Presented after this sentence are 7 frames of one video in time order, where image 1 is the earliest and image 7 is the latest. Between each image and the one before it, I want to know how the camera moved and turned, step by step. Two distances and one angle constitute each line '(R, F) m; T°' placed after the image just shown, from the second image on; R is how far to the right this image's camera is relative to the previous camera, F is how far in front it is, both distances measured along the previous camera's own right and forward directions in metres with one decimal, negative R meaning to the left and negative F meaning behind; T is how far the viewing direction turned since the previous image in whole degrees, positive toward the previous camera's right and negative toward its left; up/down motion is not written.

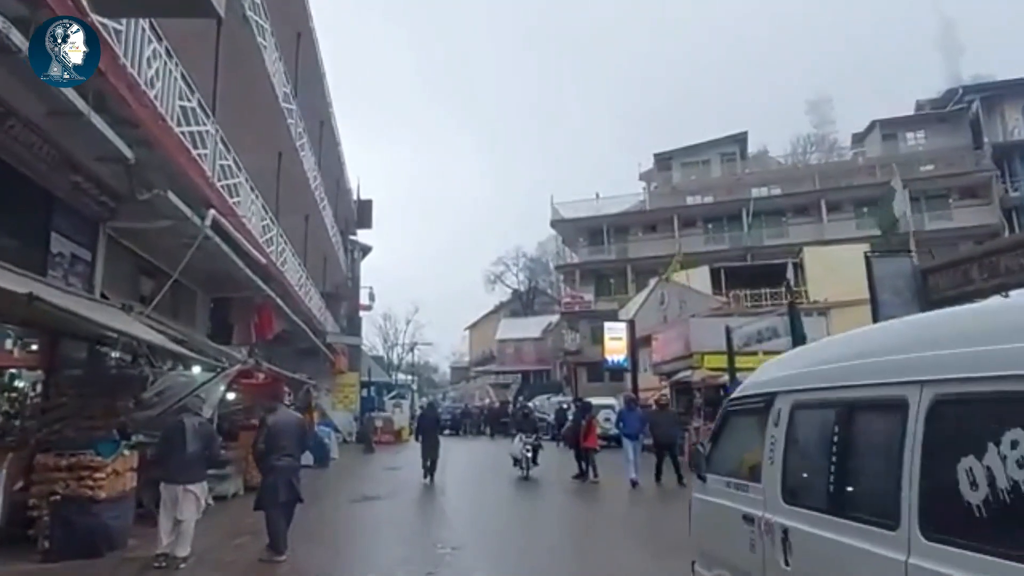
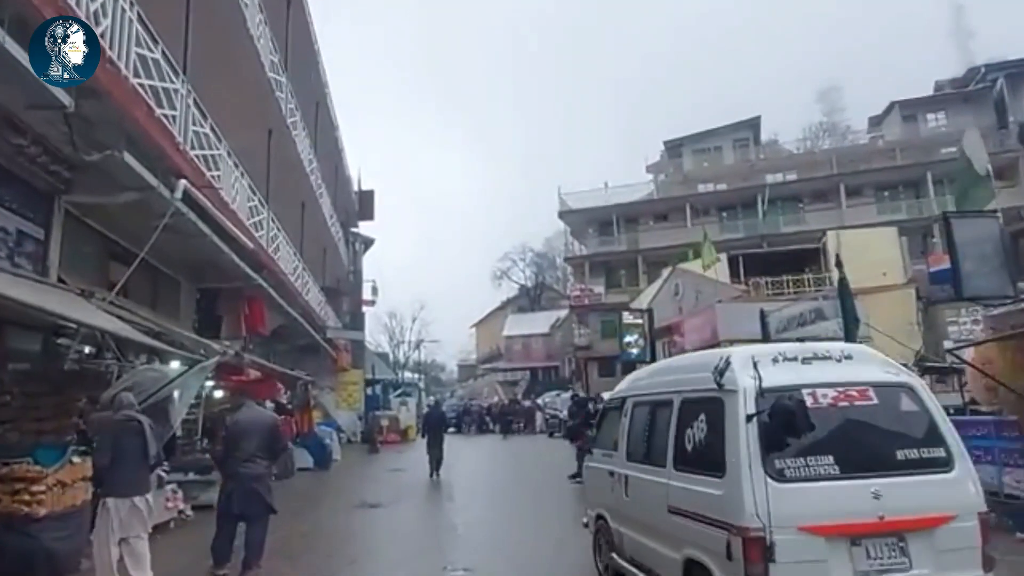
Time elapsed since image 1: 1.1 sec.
(-0.1, +1.6) m; 0°
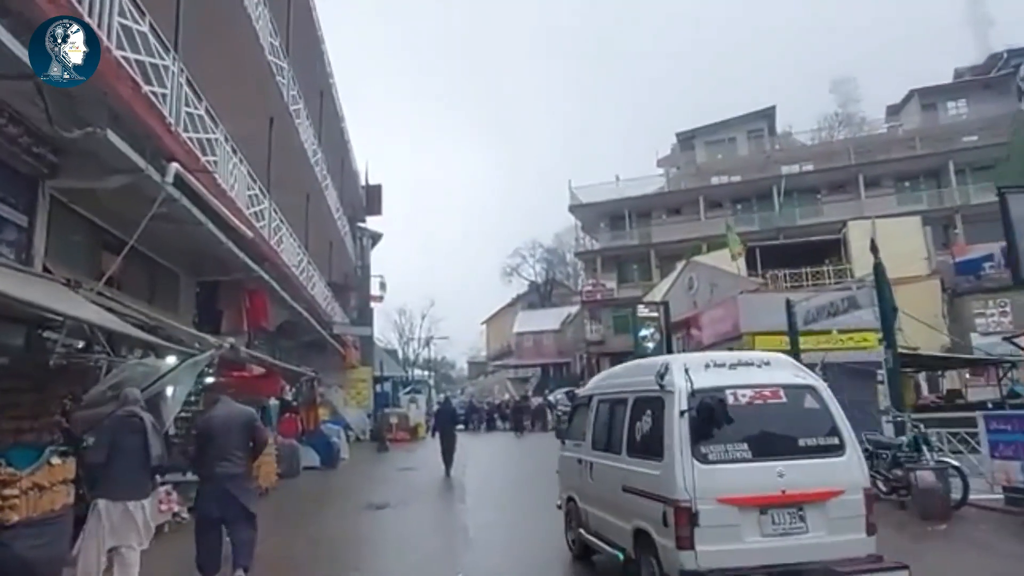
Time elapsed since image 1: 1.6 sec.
(-0.1, +0.7) m; -1°
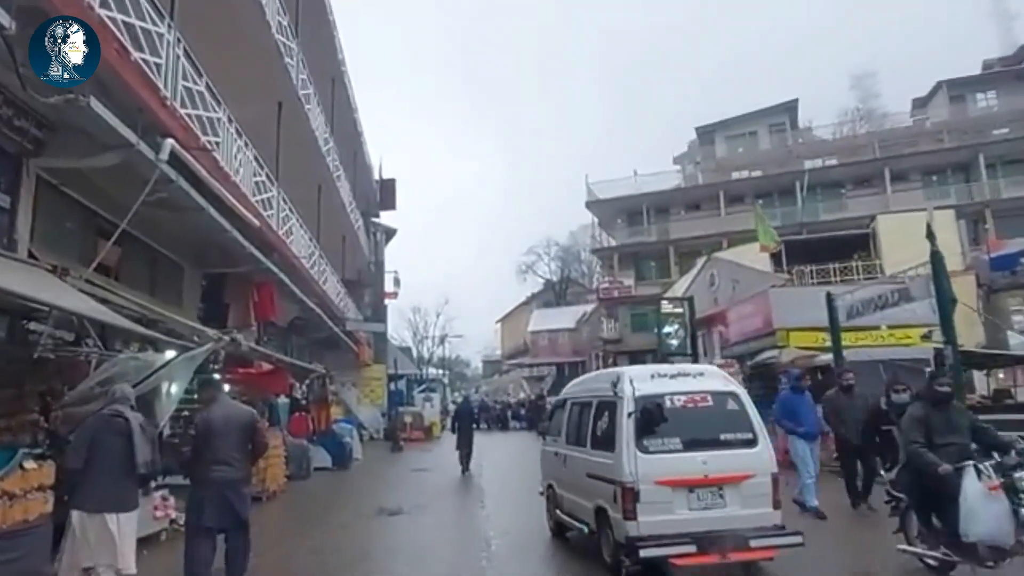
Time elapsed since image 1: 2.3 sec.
(-0.1, +0.9) m; -1°
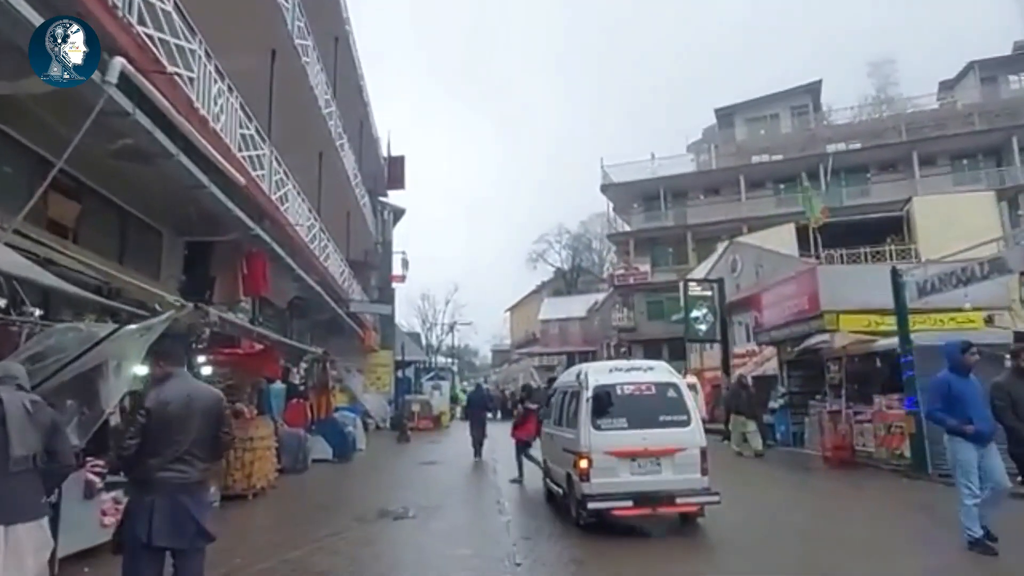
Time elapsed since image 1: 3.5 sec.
(-0.2, +1.7) m; -1°
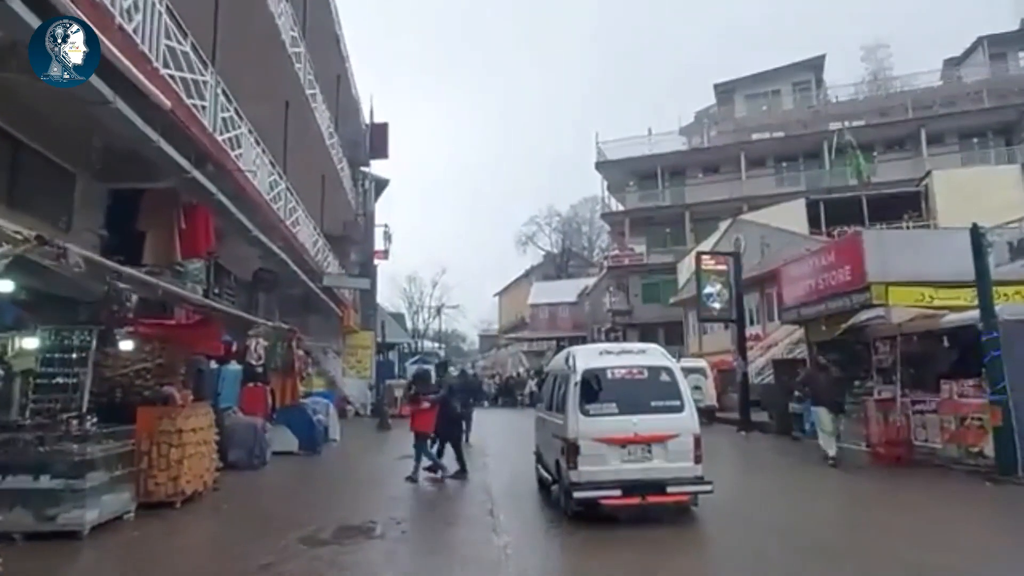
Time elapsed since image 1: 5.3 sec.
(-0.1, +2.4) m; +1°
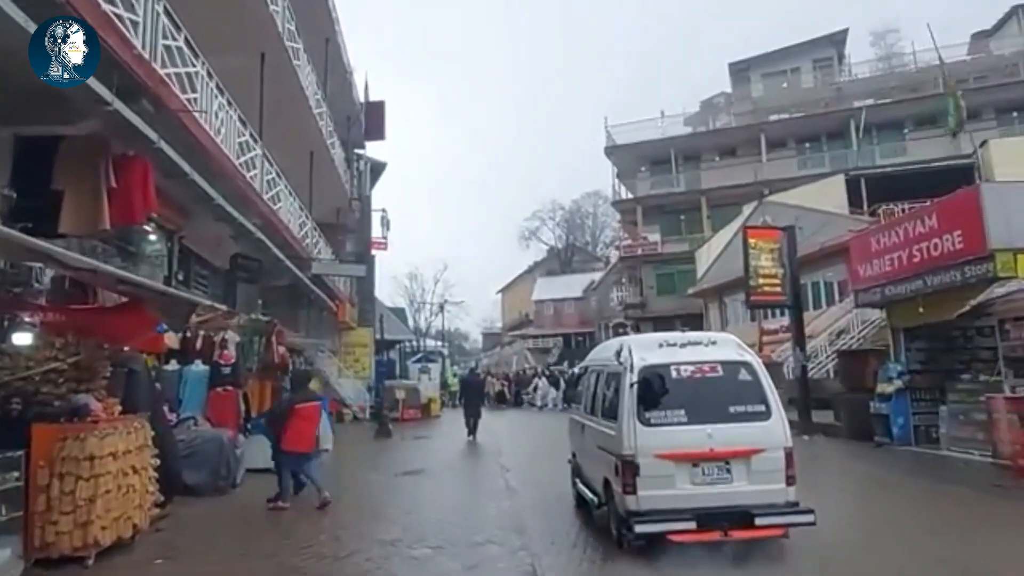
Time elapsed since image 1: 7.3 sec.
(-0.4, +2.8) m; 0°
